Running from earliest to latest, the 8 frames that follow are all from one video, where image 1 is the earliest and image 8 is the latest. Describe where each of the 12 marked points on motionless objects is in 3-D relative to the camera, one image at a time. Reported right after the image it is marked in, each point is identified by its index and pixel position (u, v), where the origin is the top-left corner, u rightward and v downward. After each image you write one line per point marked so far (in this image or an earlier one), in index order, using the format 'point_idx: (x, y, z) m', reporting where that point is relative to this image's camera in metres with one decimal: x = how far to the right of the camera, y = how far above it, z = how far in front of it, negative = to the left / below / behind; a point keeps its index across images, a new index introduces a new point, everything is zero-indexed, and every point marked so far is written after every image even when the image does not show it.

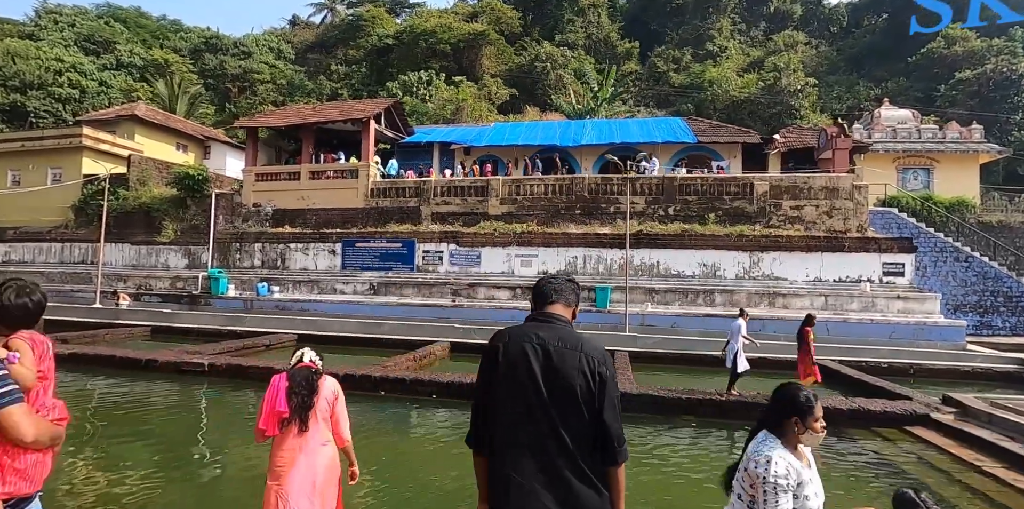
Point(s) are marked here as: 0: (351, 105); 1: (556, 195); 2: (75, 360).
0: (-5.5, +5.1, +18.6) m
1: (+1.4, +1.8, +16.5) m
2: (-8.5, -2.1, +10.7) m
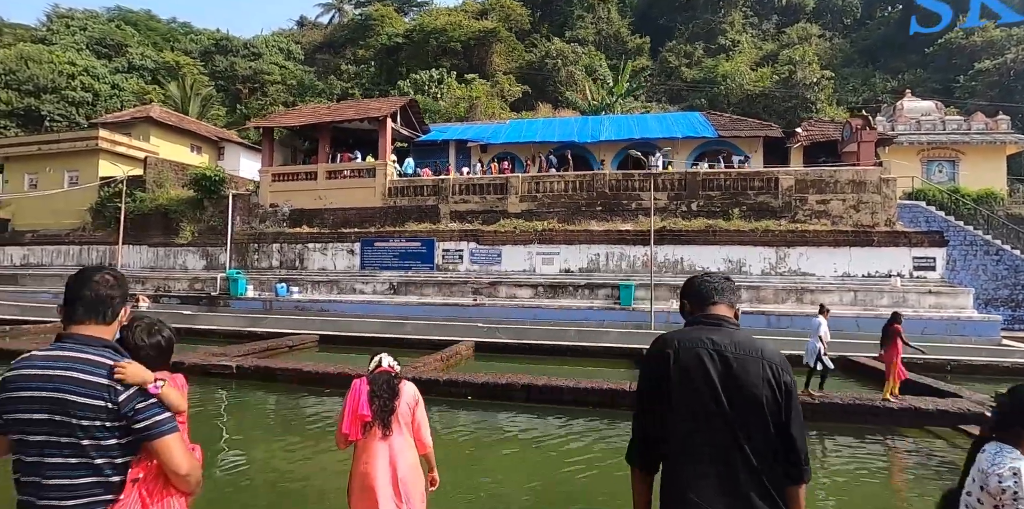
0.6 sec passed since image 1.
0: (-4.9, +5.1, +18.5) m
1: (+2.0, +1.9, +16.3) m
2: (-8.0, -2.2, +10.6) m
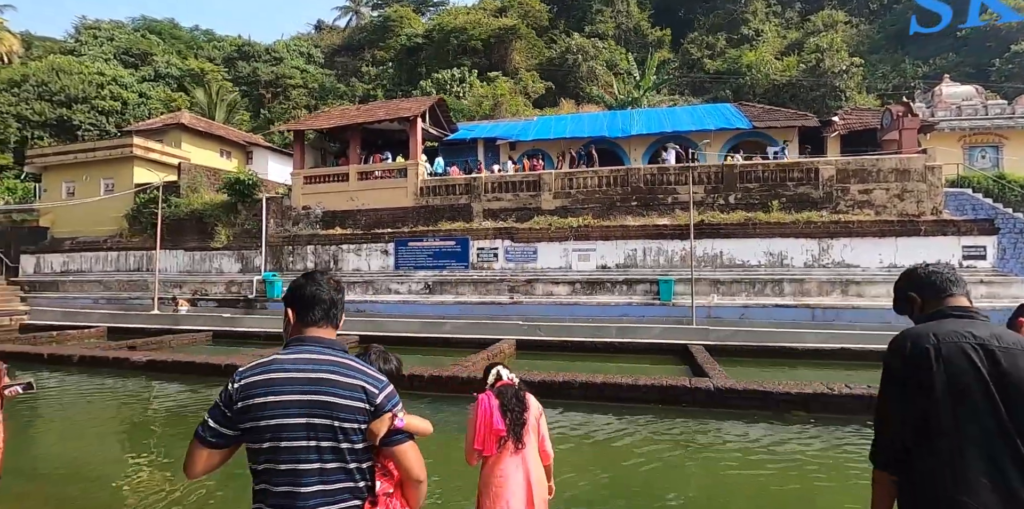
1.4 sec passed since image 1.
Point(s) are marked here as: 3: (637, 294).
0: (-3.9, +5.1, +18.5) m
1: (+3.0, +2.0, +16.1) m
2: (-7.1, -2.2, +10.7) m
3: (+3.3, -1.1, +14.2) m
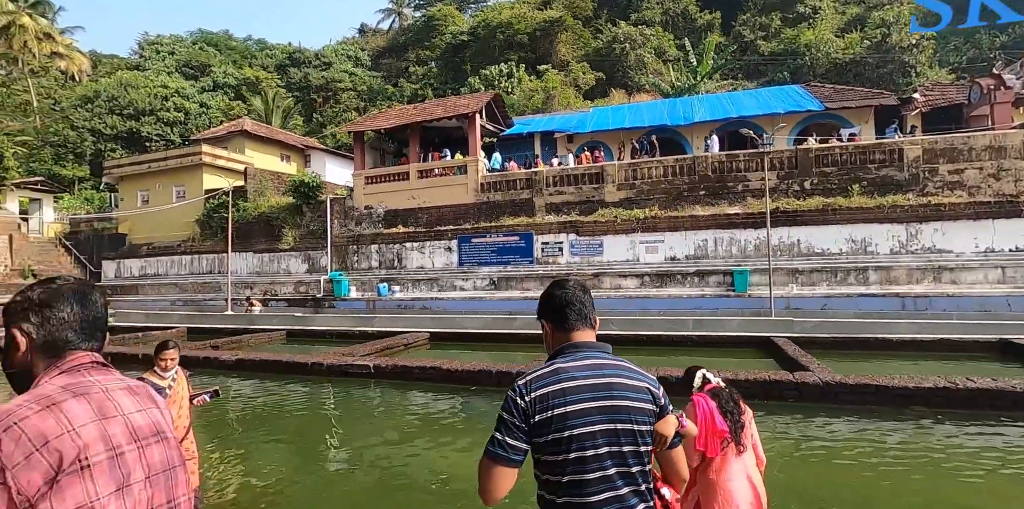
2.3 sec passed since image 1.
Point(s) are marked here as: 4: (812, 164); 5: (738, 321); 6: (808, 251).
0: (-2.0, +5.2, +18.5) m
1: (+4.8, +2.3, +15.7) m
2: (-5.5, -2.3, +11.1) m
3: (+5.0, -0.8, +13.8) m
4: (+8.2, +2.5, +14.8) m
5: (+4.8, -1.4, +11.6) m
6: (+7.6, +0.1, +14.0) m
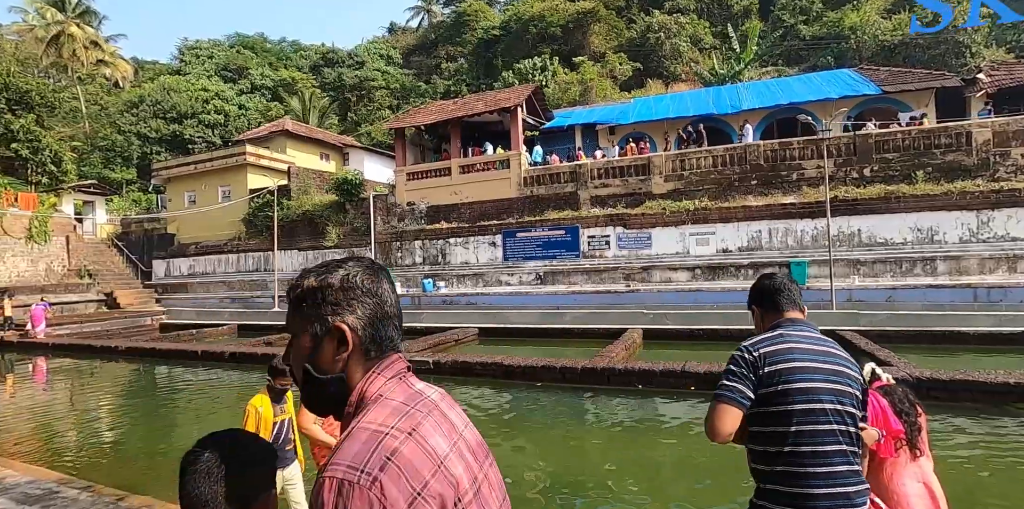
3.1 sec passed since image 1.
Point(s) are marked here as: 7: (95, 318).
0: (-0.6, +5.4, +18.4) m
1: (+6.0, +2.5, +15.2) m
2: (-4.4, -2.2, +11.2) m
3: (+6.2, -0.6, +13.3) m
4: (+9.4, +2.7, +14.2) m
5: (+5.9, -1.2, +11.2) m
6: (+8.8, +0.3, +13.4) m
7: (-15.0, -2.3, +19.5) m
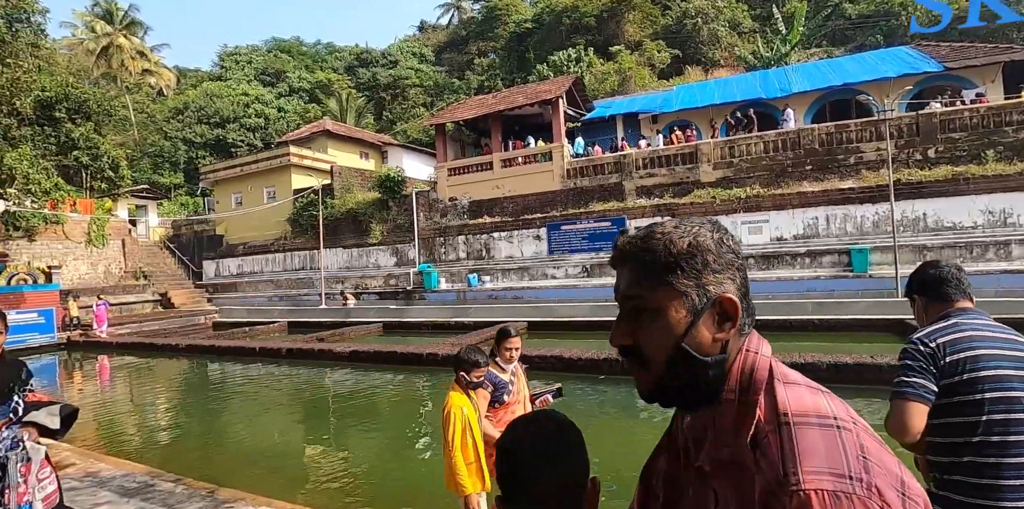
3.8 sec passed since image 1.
0: (+0.8, +5.6, +18.2) m
1: (+7.3, +2.8, +14.7) m
2: (-3.3, -2.2, +11.4) m
3: (+7.4, -0.3, +12.9) m
4: (+10.6, +3.1, +13.5) m
5: (+7.0, -1.0, +10.7) m
6: (+10.0, +0.7, +12.8) m
7: (-13.4, -2.3, +20.2) m
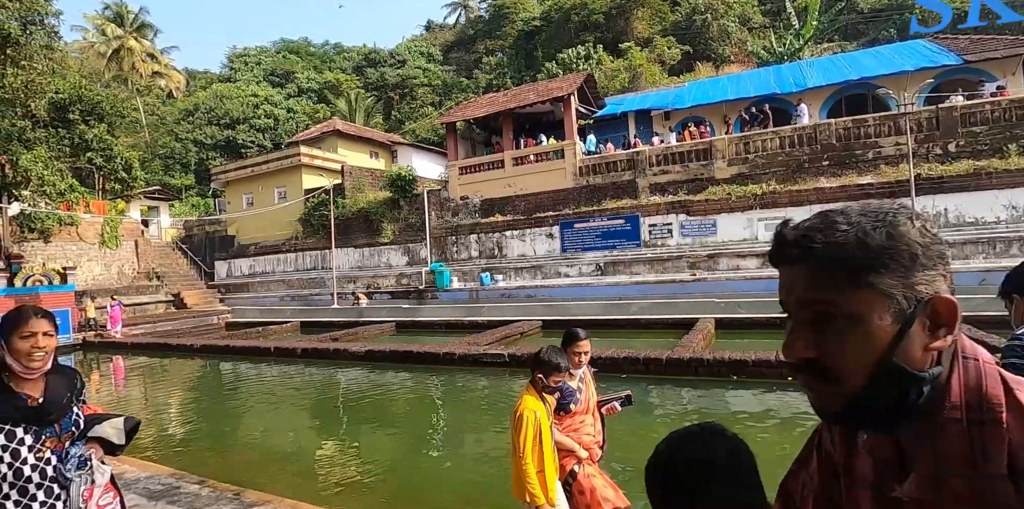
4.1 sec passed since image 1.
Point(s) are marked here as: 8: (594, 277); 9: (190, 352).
0: (+1.1, +5.7, +18.1) m
1: (+7.6, +2.9, +14.6) m
2: (-3.0, -2.1, +11.3) m
3: (+7.7, -0.2, +12.7) m
4: (+10.9, +3.2, +13.3) m
5: (+7.3, -0.9, +10.5) m
6: (+10.3, +0.8, +12.5) m
7: (-13.0, -2.4, +20.3) m
8: (+2.3, -0.6, +15.1) m
9: (-8.9, -2.7, +14.9) m
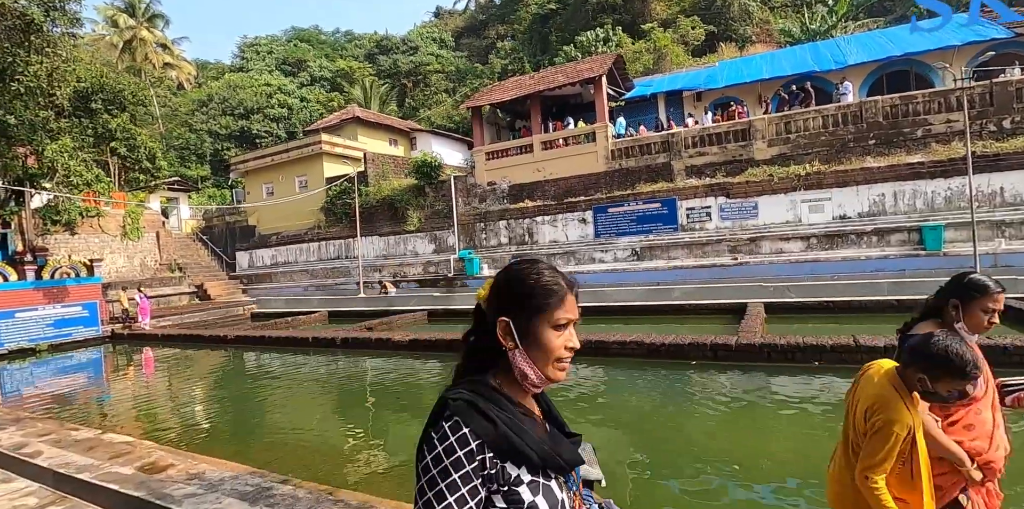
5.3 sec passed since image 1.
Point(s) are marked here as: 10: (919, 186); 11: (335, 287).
0: (+2.0, +6.1, +17.7) m
1: (+8.5, +3.3, +14.1) m
2: (-2.1, -1.9, +11.1) m
3: (+8.6, +0.2, +12.3) m
4: (+11.8, +3.7, +12.7) m
5: (+8.2, -0.5, +10.1) m
6: (+11.2, +1.2, +12.1) m
7: (-11.9, -2.0, +20.2) m
8: (+3.2, -0.2, +14.7) m
9: (-7.9, -2.4, +14.8) m
10: (+9.4, +1.6, +12.6) m
11: (-6.5, -1.2, +19.9) m
